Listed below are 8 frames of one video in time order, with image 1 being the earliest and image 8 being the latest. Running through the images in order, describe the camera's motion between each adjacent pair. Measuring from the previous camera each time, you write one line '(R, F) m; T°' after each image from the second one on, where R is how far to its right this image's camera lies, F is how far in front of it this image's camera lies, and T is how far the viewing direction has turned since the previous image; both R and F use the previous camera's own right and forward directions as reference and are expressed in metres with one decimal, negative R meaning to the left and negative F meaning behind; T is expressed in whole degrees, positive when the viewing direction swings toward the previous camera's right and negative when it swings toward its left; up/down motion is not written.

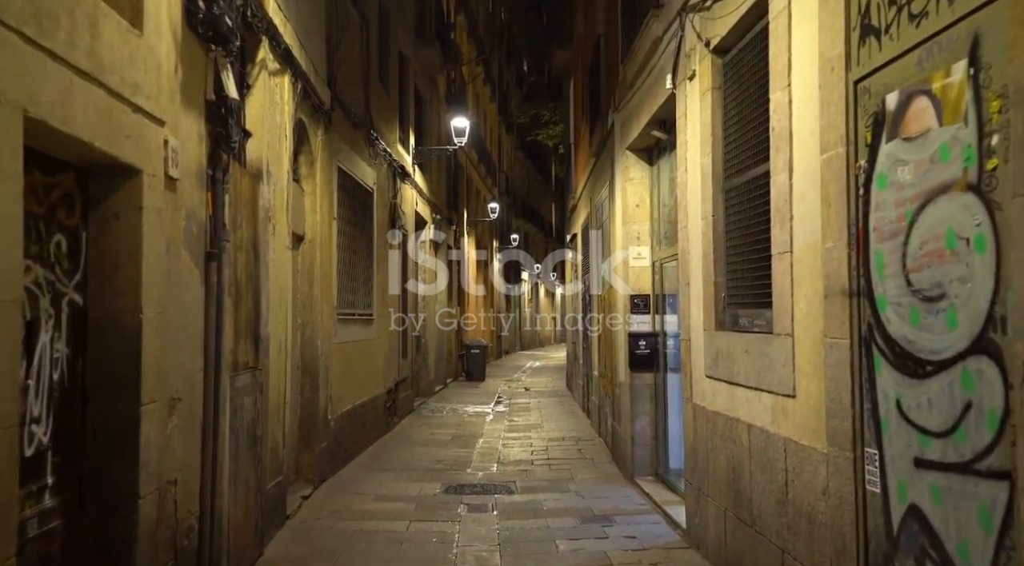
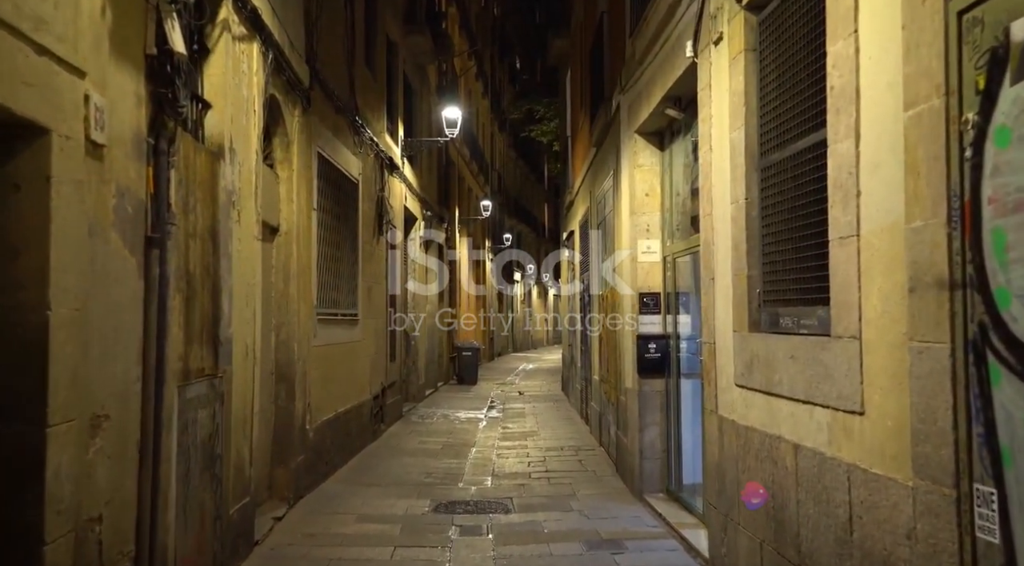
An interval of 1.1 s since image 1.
(0.0, +0.7) m; +1°
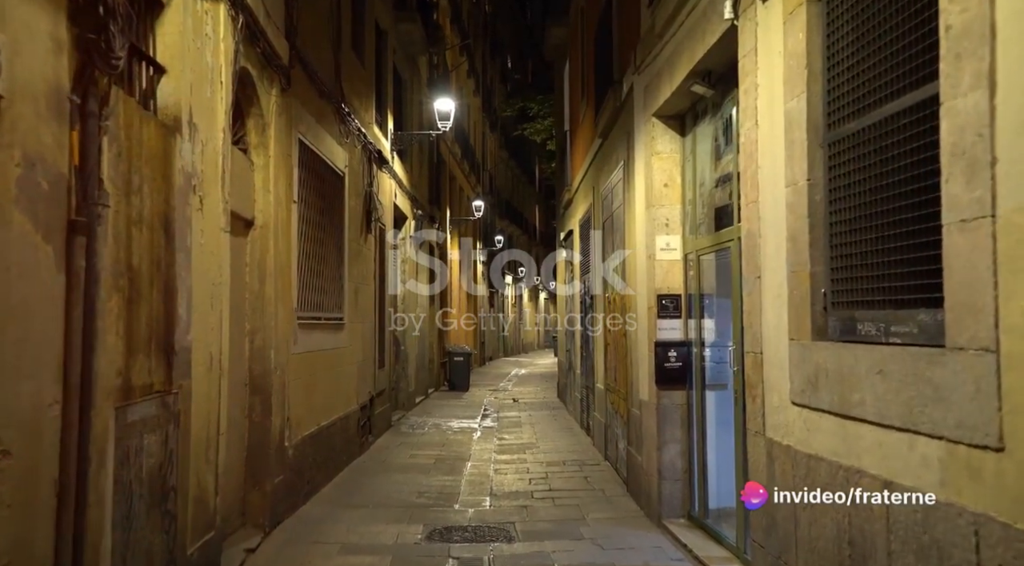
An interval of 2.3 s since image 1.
(-0.1, +0.8) m; +1°
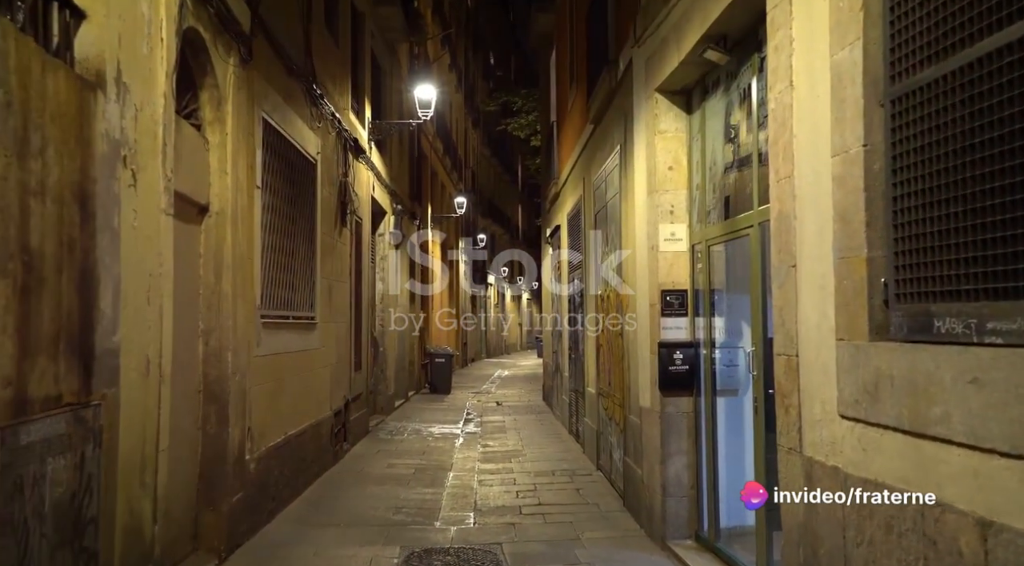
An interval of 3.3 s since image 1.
(0.0, +0.7) m; +1°
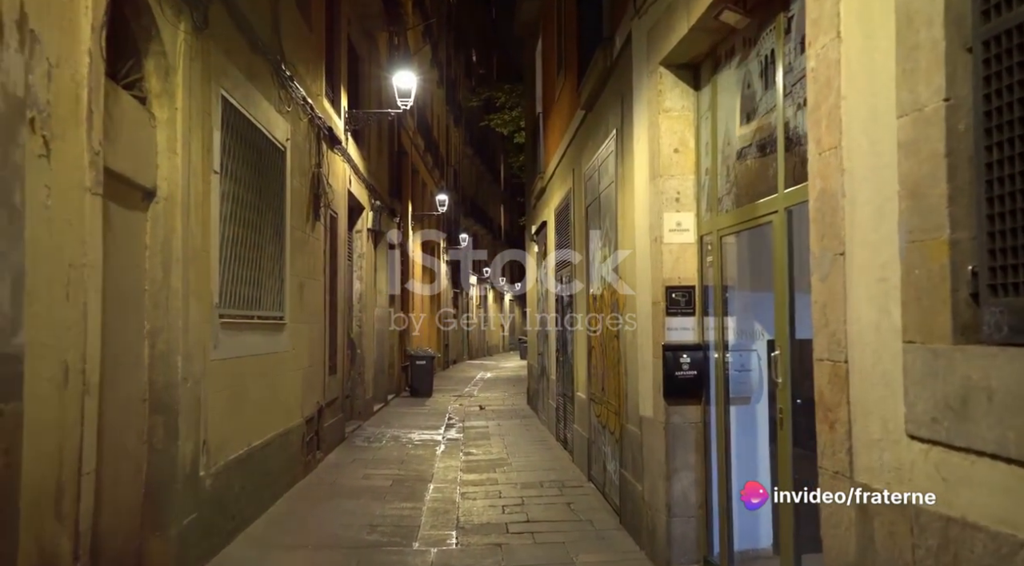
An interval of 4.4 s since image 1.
(0.0, +0.6) m; +1°
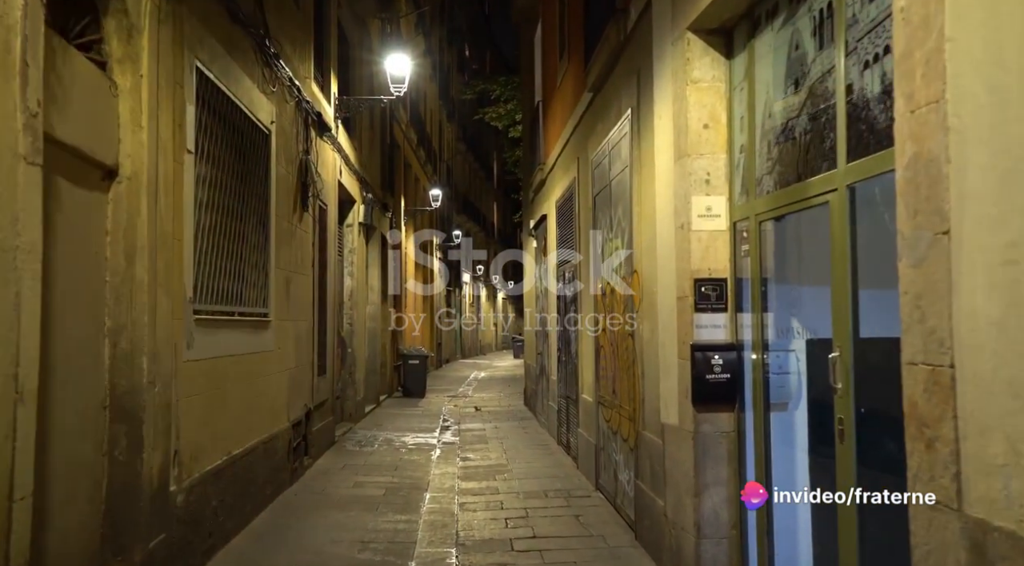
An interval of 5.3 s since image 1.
(-0.1, +0.6) m; +1°
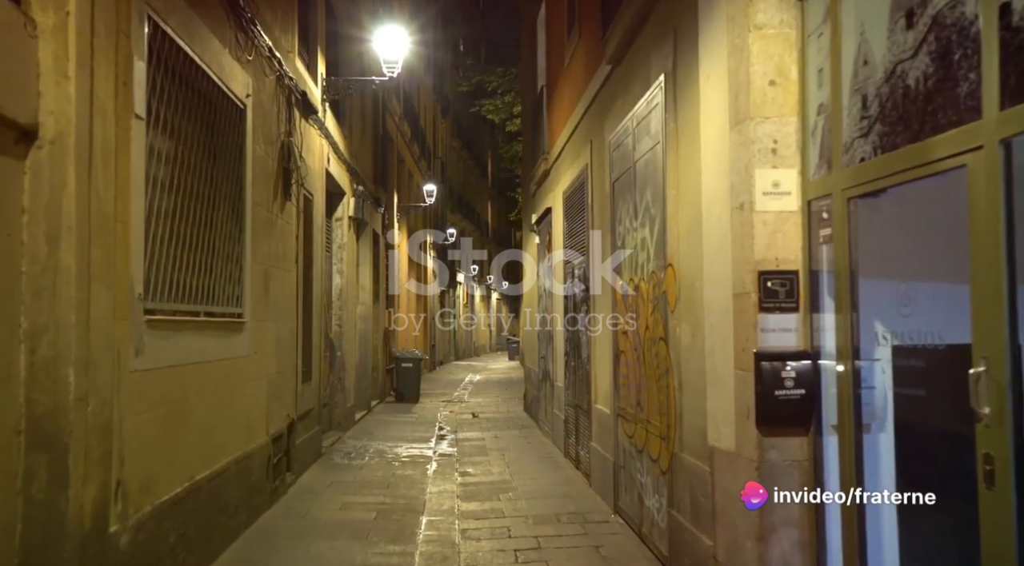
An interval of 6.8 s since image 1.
(-0.1, +0.9) m; +1°
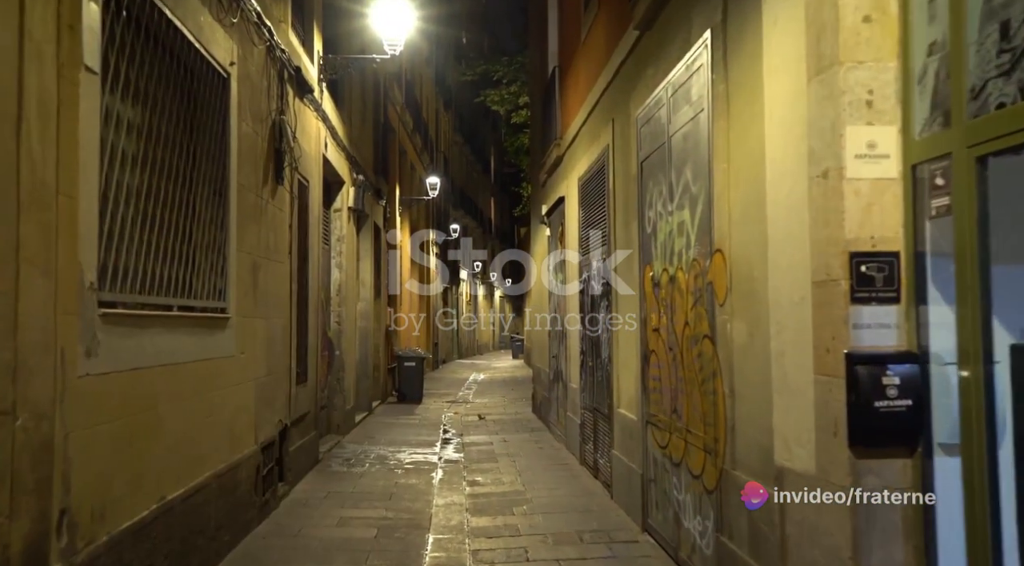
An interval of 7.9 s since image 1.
(-0.1, +0.7) m; 0°
